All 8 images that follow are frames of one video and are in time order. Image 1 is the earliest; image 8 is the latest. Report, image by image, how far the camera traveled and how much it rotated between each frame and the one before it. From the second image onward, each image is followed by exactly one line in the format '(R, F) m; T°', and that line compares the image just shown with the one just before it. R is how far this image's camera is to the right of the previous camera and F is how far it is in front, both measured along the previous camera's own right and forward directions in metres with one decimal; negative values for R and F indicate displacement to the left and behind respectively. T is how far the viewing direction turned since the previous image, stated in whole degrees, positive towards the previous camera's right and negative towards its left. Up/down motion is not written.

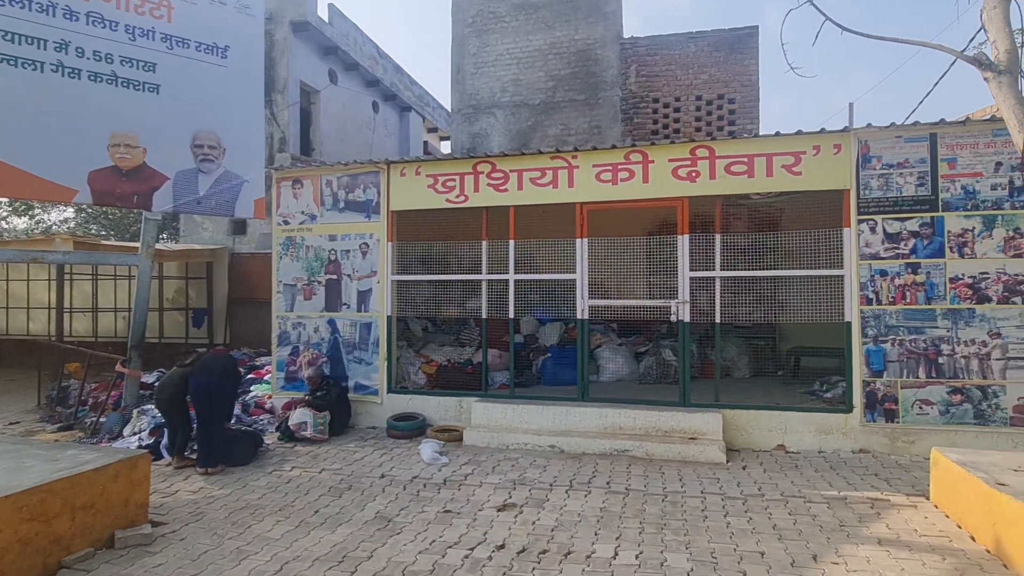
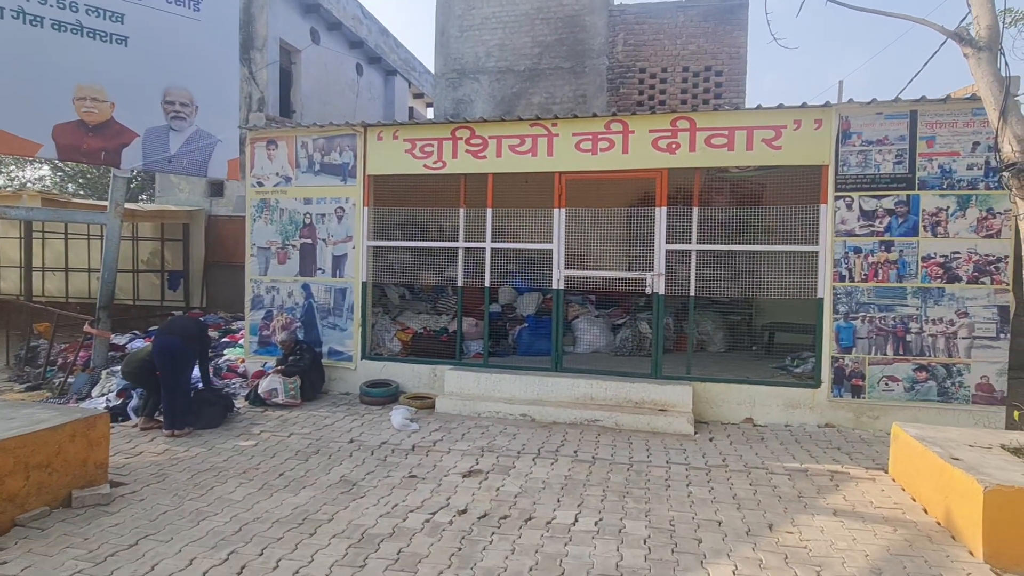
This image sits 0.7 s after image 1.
(+0.1, +0.1) m; +1°
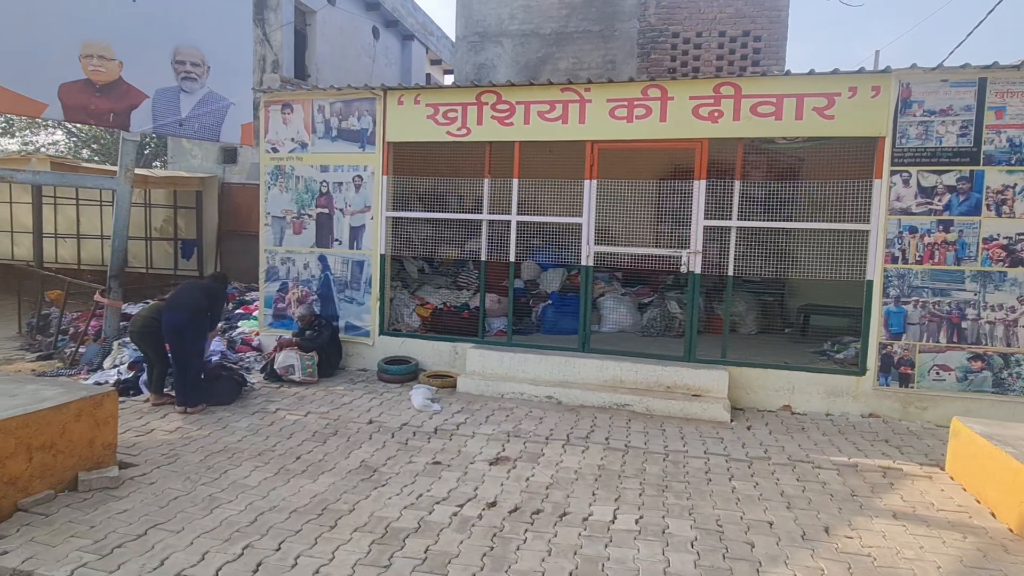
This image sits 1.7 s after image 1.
(-0.2, +0.4) m; -1°
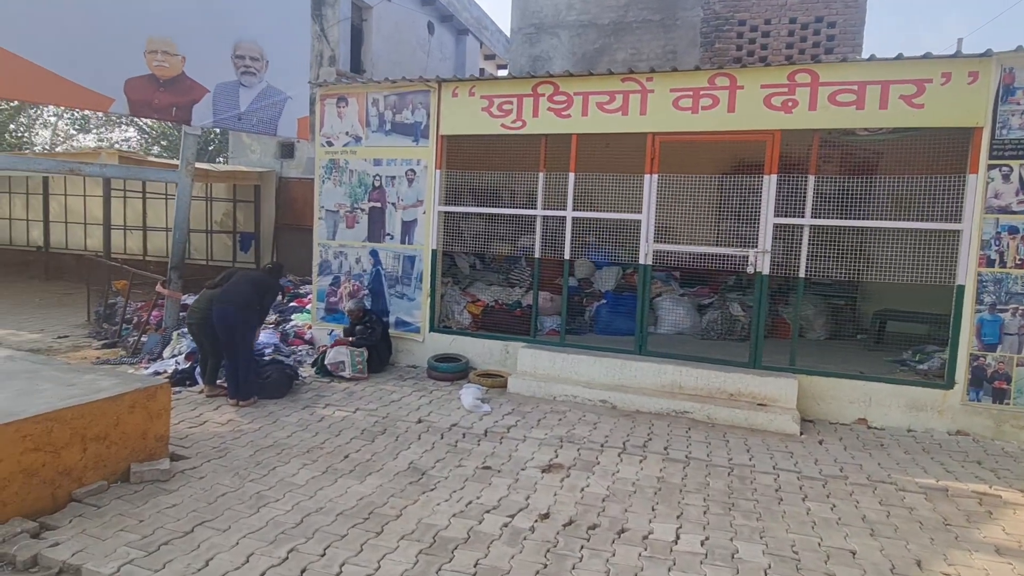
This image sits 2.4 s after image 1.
(-0.1, +0.2) m; -5°
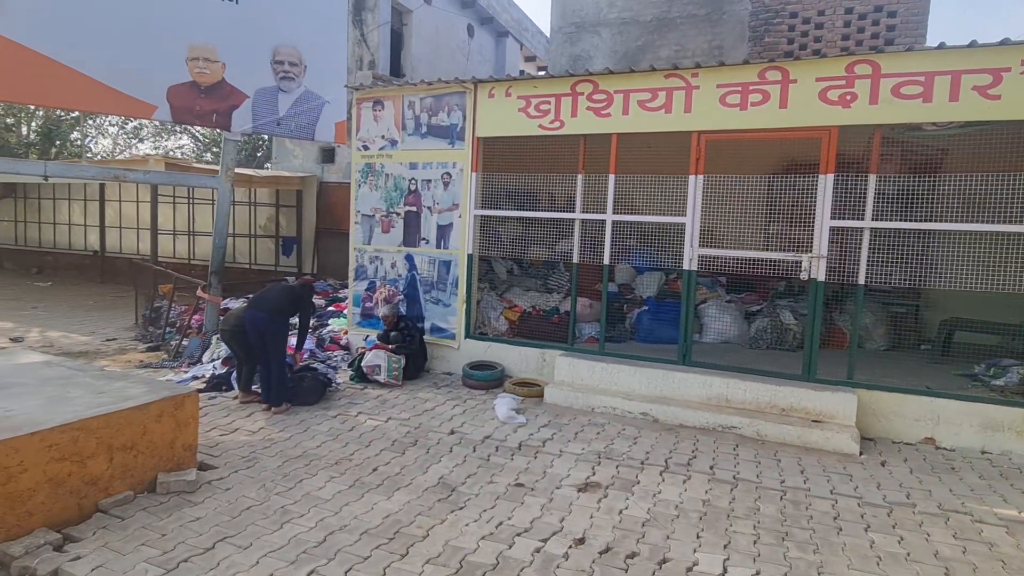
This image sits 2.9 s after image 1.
(0.0, +0.2) m; -4°
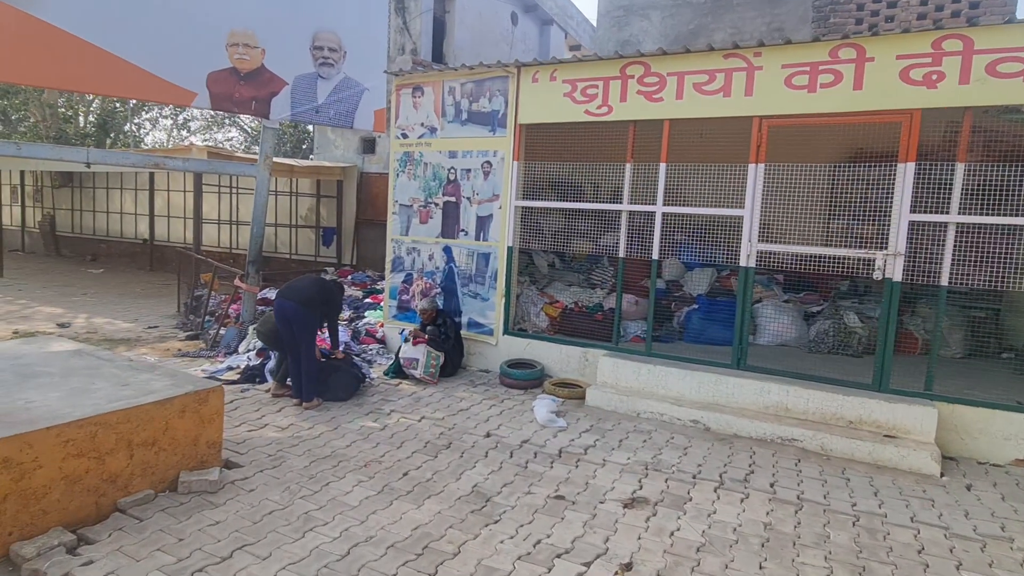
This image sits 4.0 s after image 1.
(0.0, +0.3) m; -4°
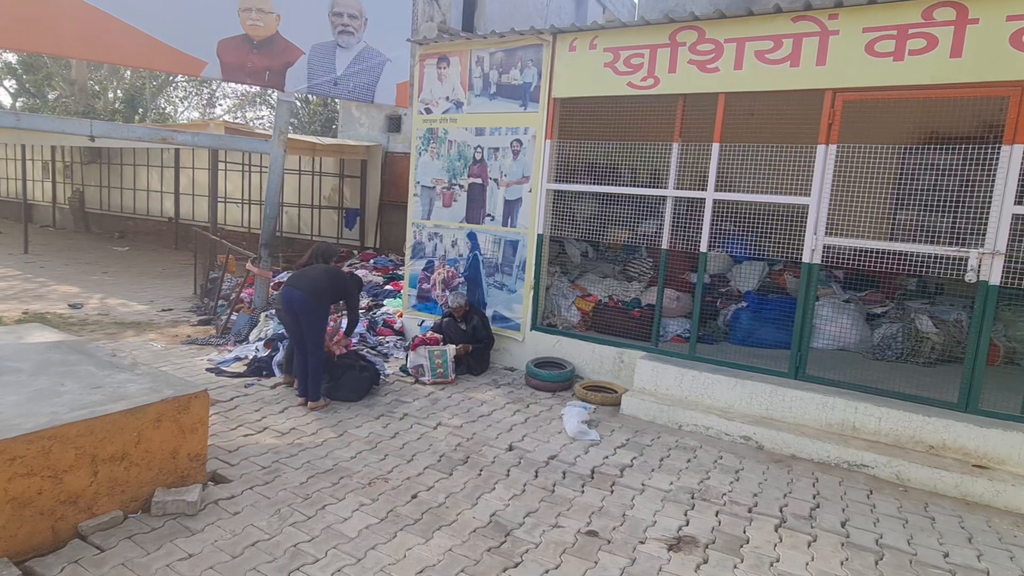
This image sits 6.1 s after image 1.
(0.0, +0.6) m; -3°
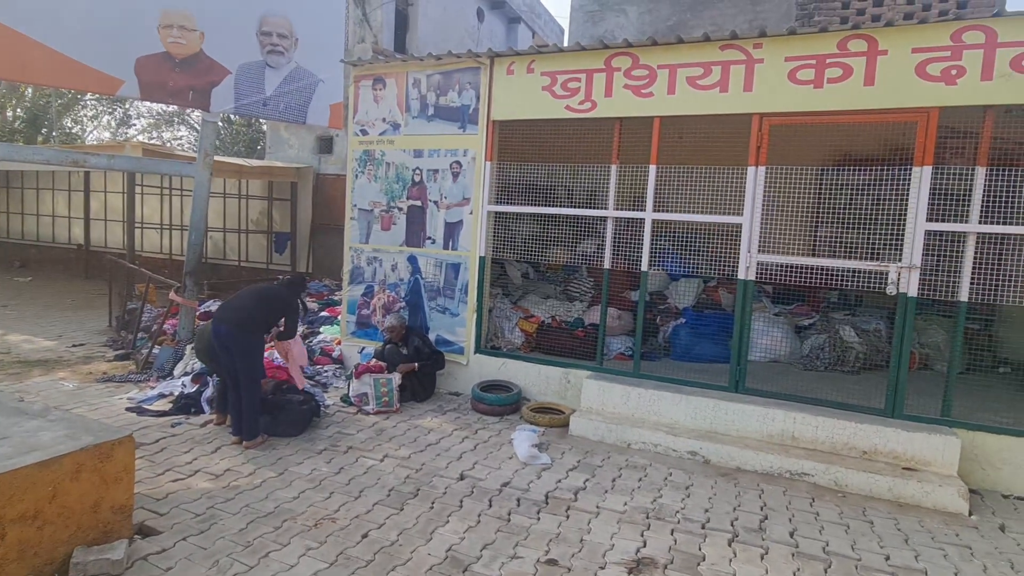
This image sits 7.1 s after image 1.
(-0.1, +0.1) m; +6°
